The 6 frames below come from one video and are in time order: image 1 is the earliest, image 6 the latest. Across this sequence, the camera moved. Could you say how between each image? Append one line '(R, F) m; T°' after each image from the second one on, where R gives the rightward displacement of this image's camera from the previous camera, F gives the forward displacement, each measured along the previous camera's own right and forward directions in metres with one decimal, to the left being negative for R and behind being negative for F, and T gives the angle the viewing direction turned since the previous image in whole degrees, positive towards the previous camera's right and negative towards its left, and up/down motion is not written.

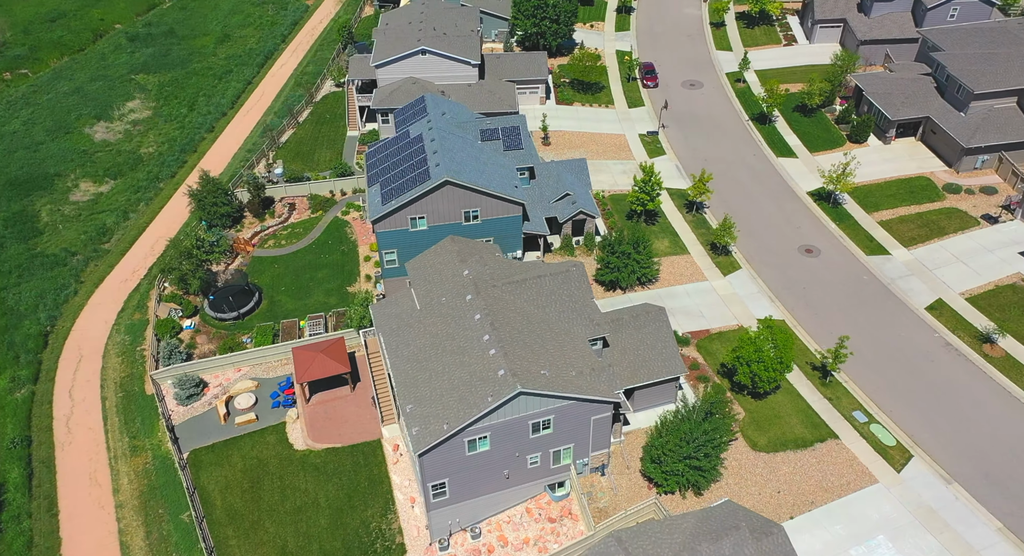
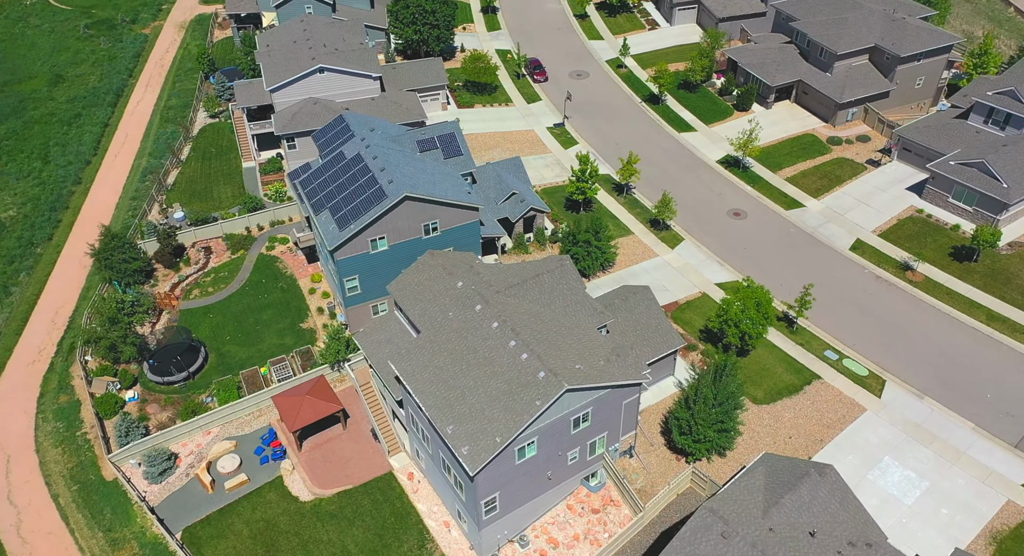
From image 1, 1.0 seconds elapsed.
(-6.6, +0.9) m; +12°
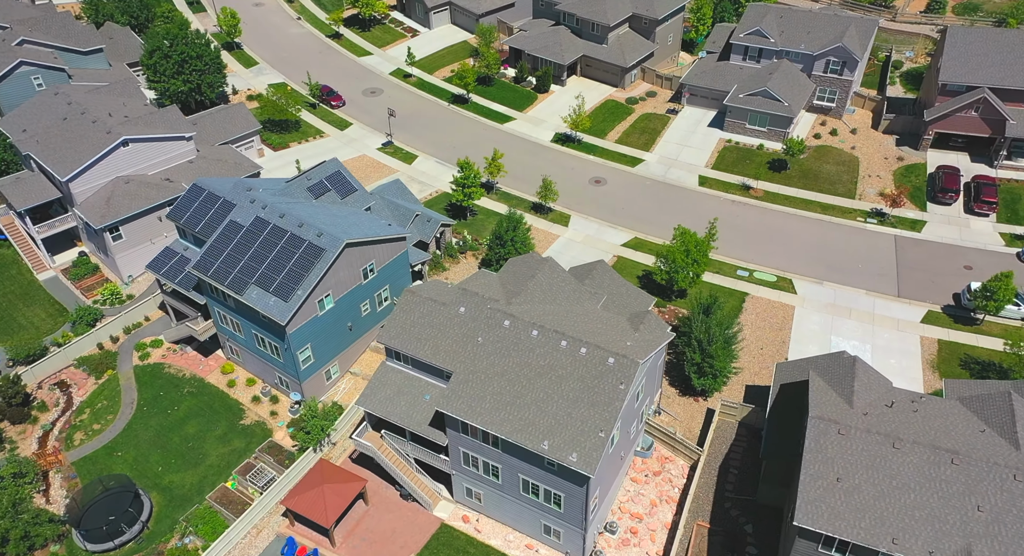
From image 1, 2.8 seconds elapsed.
(-12.0, +2.5) m; +22°
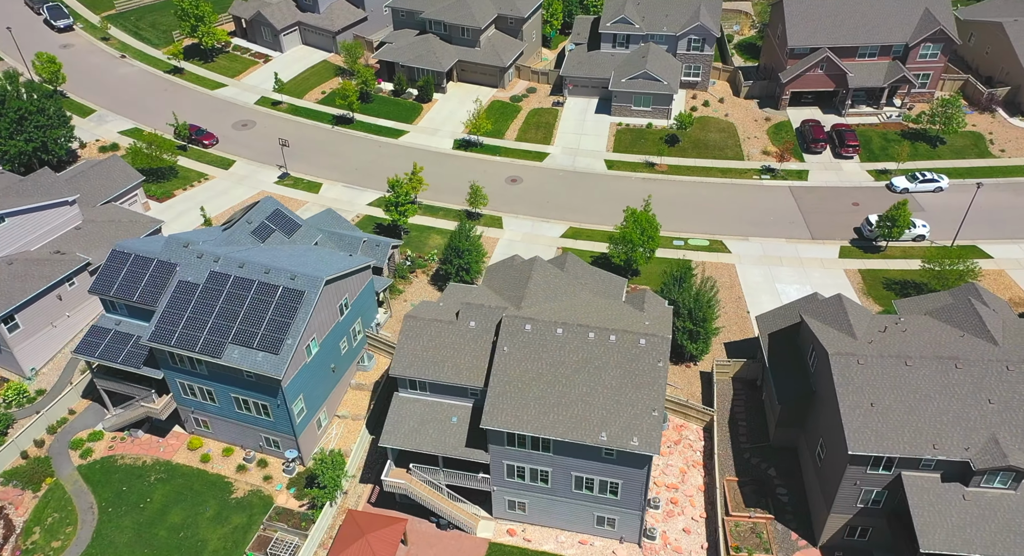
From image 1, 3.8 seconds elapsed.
(-7.5, +1.0) m; +13°
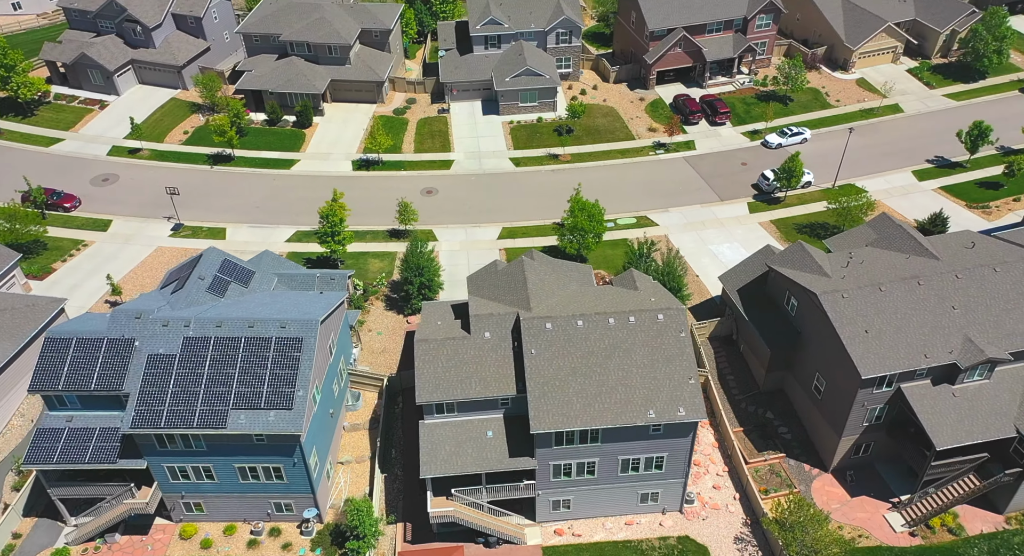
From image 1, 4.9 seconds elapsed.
(-7.6, +1.1) m; +13°
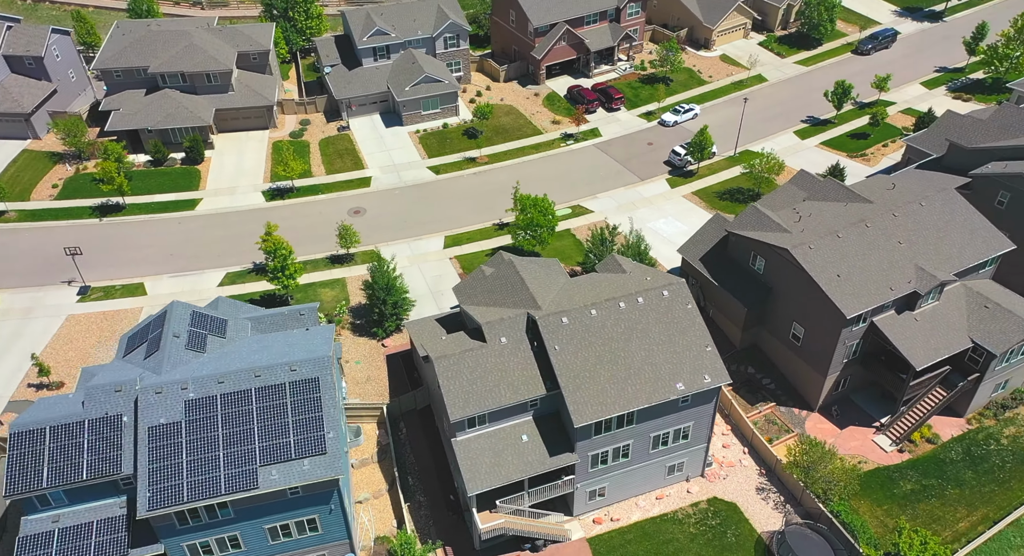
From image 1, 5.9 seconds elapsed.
(-6.6, +0.9) m; +12°
